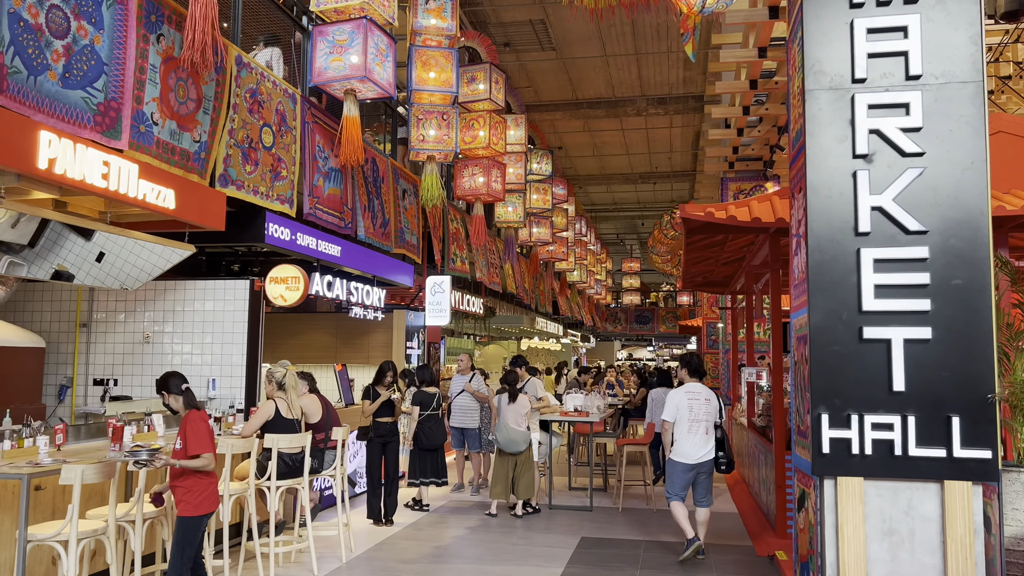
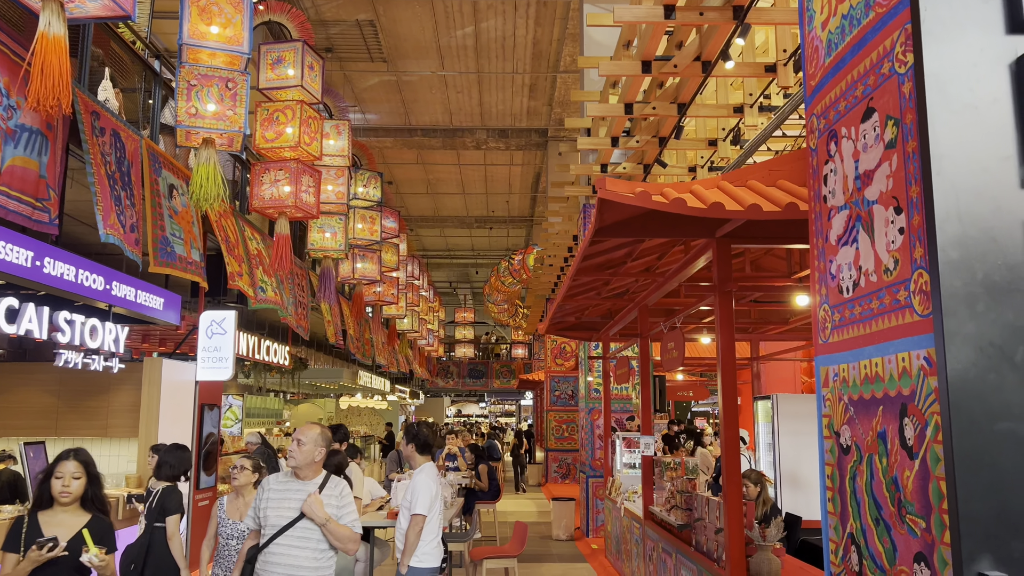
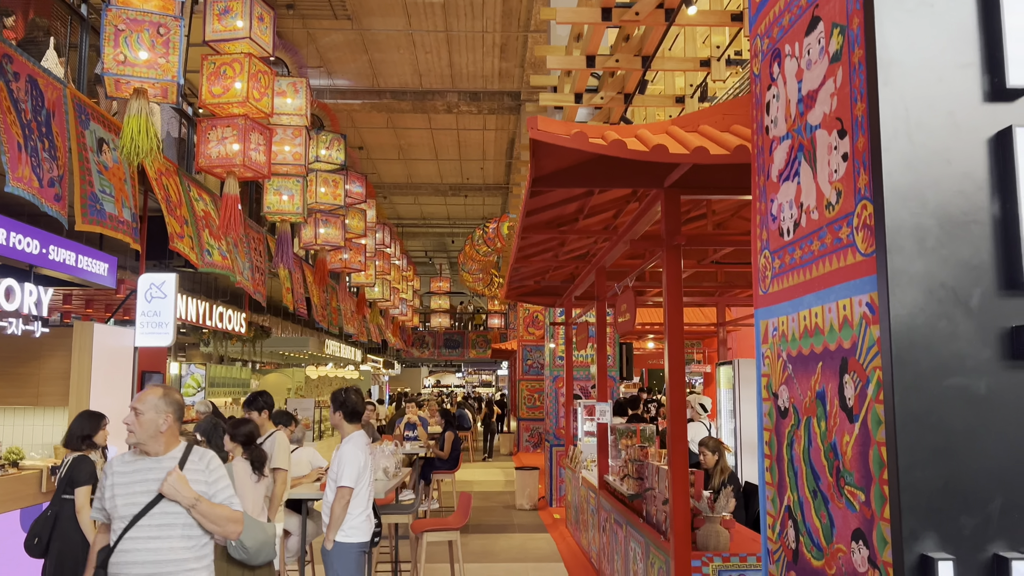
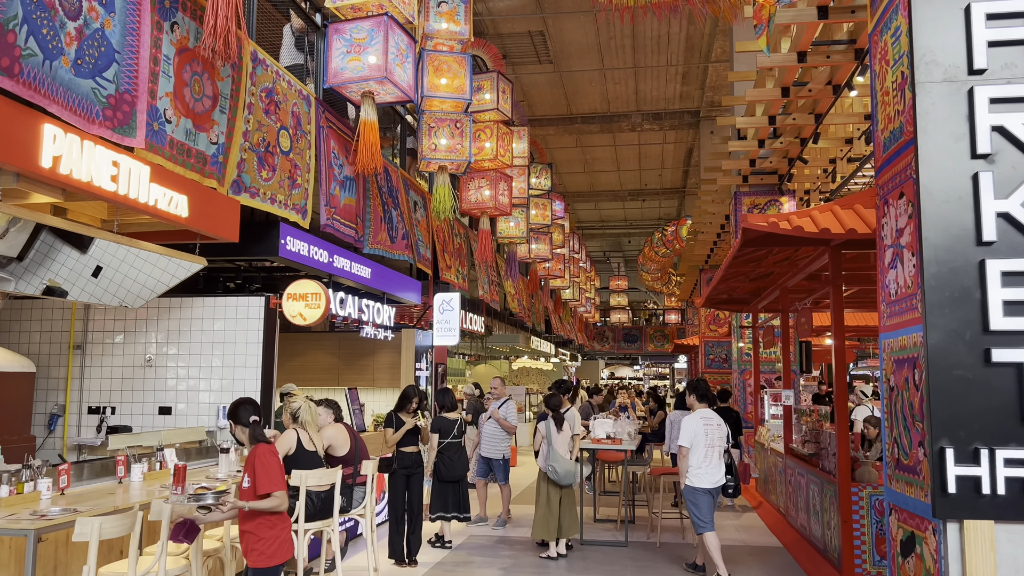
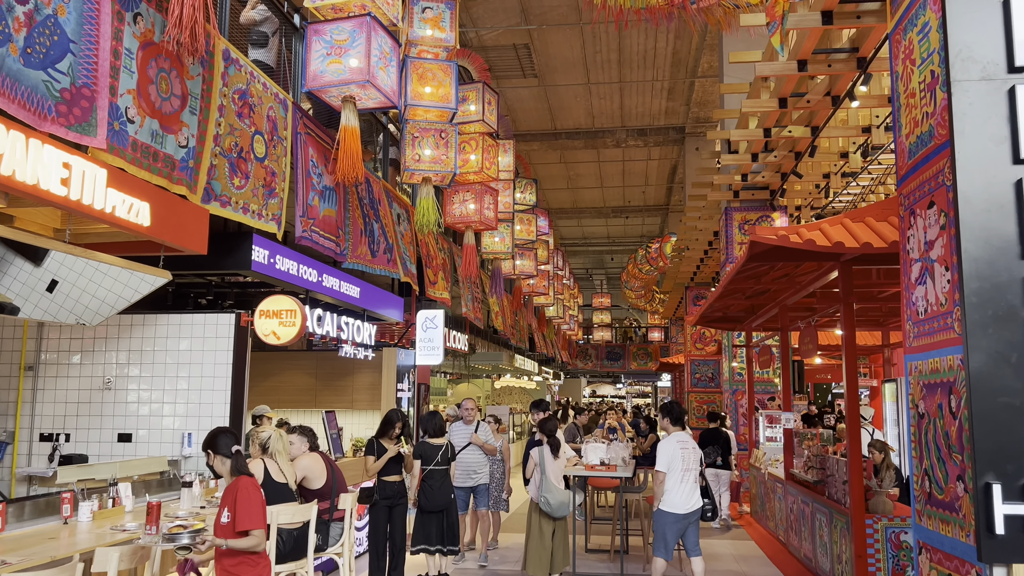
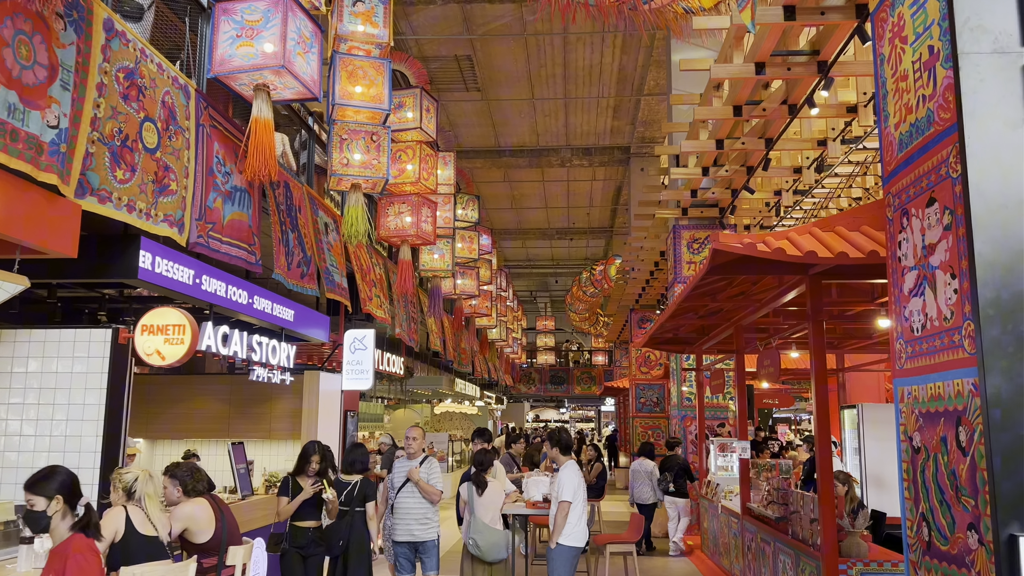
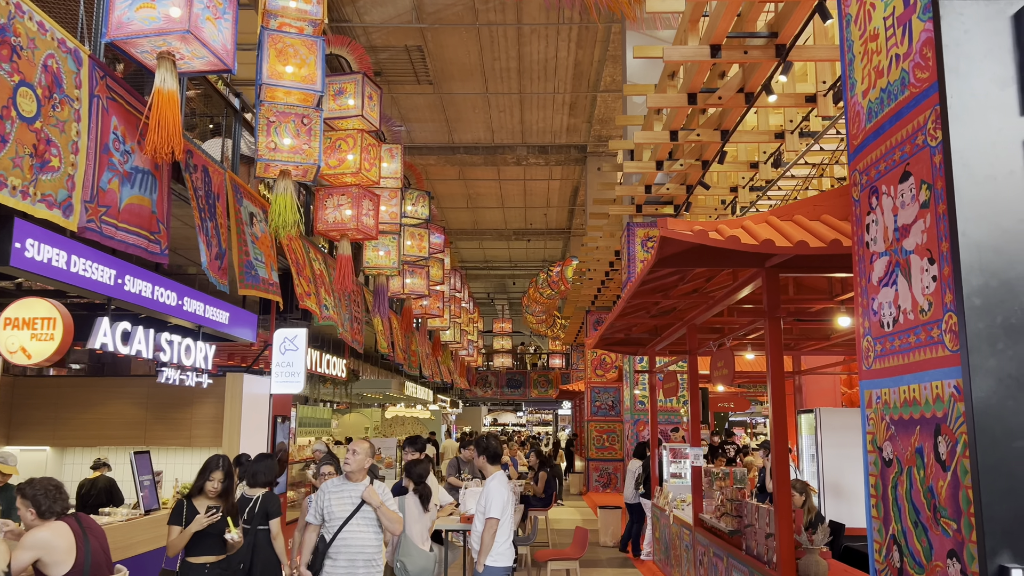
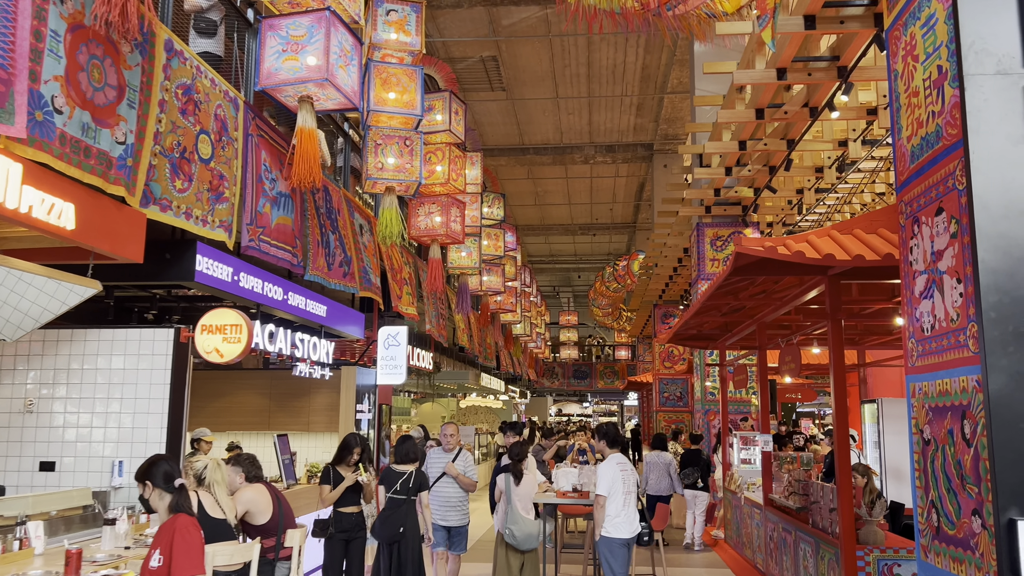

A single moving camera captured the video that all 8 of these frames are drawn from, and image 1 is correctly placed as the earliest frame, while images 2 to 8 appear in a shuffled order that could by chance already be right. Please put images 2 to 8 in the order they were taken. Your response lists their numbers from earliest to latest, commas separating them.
4, 5, 8, 6, 7, 2, 3
